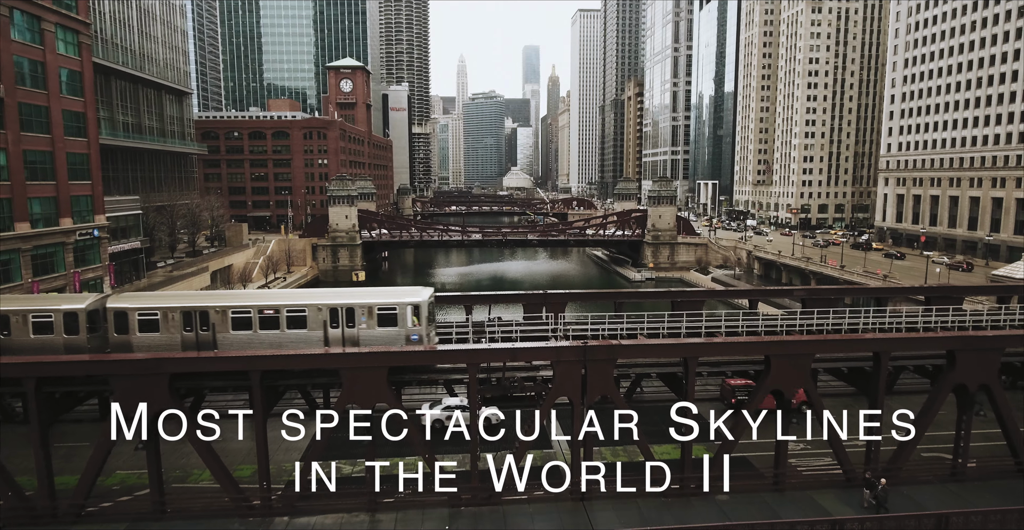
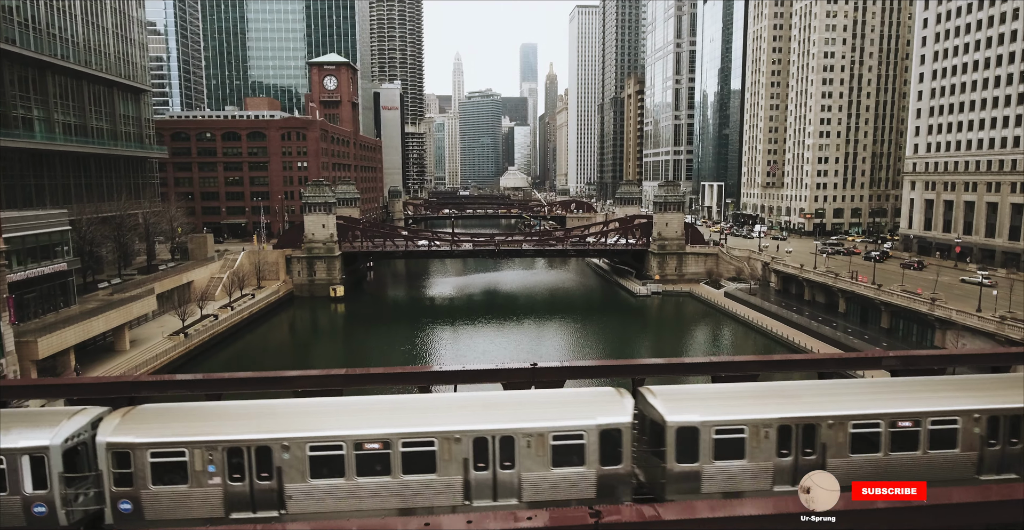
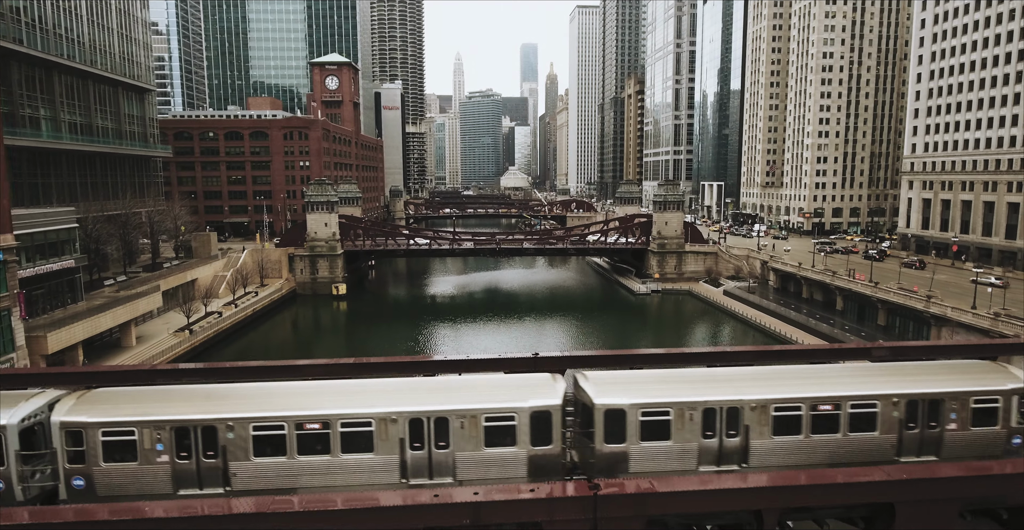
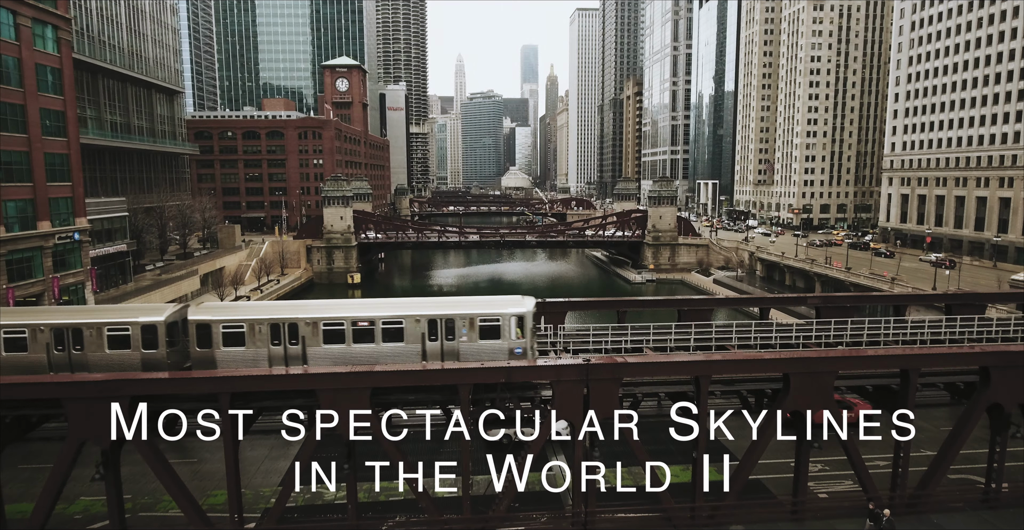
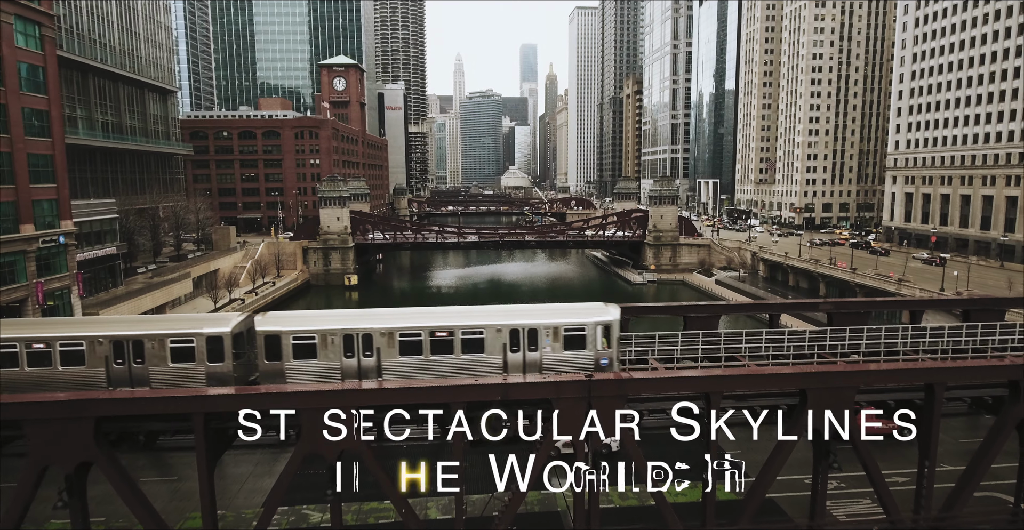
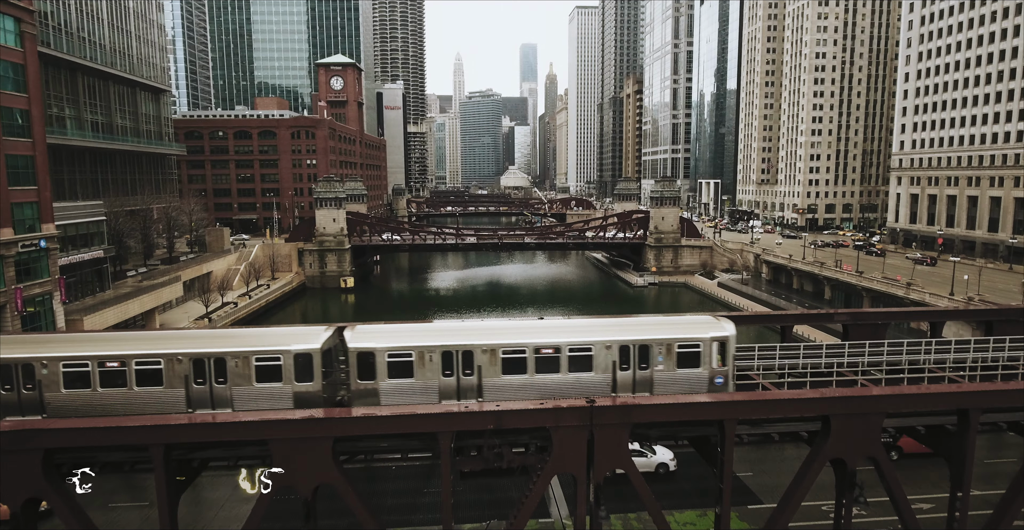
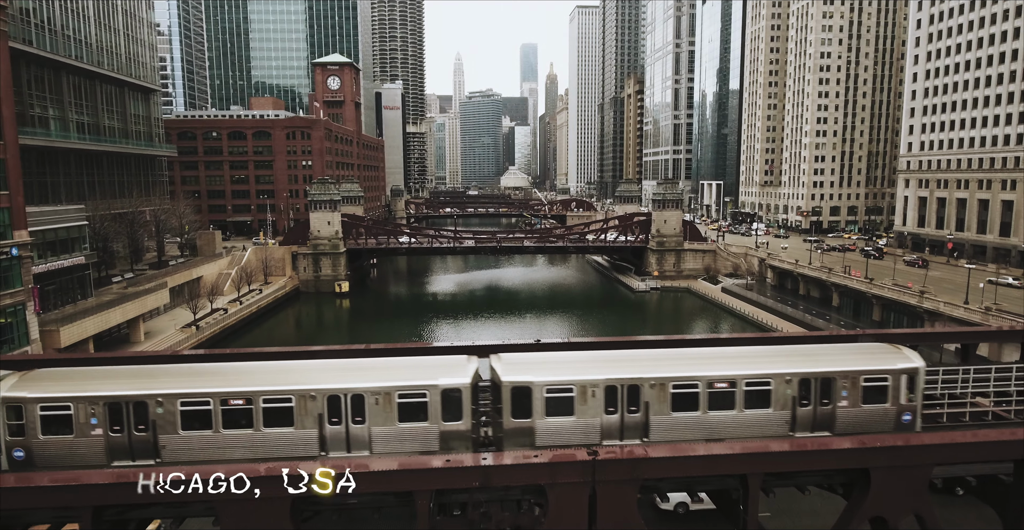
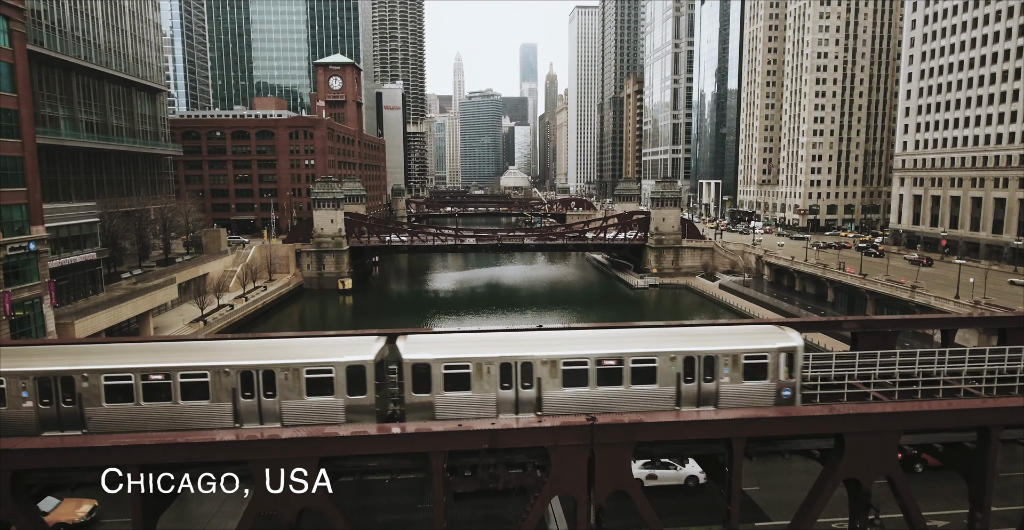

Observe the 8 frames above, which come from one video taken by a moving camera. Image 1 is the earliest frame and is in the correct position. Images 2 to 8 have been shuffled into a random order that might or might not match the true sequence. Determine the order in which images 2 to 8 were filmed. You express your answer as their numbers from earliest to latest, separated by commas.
4, 5, 6, 8, 7, 3, 2
